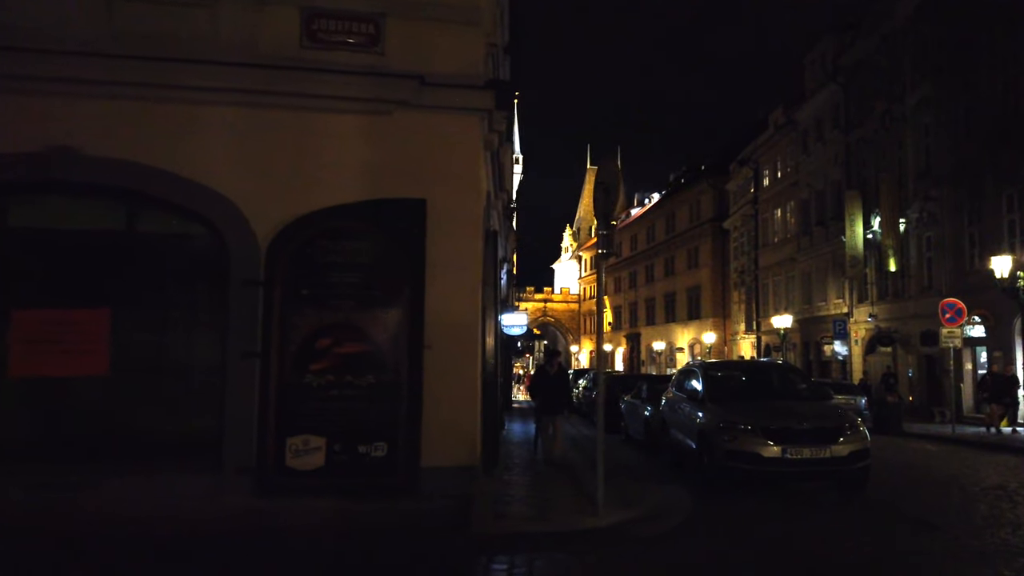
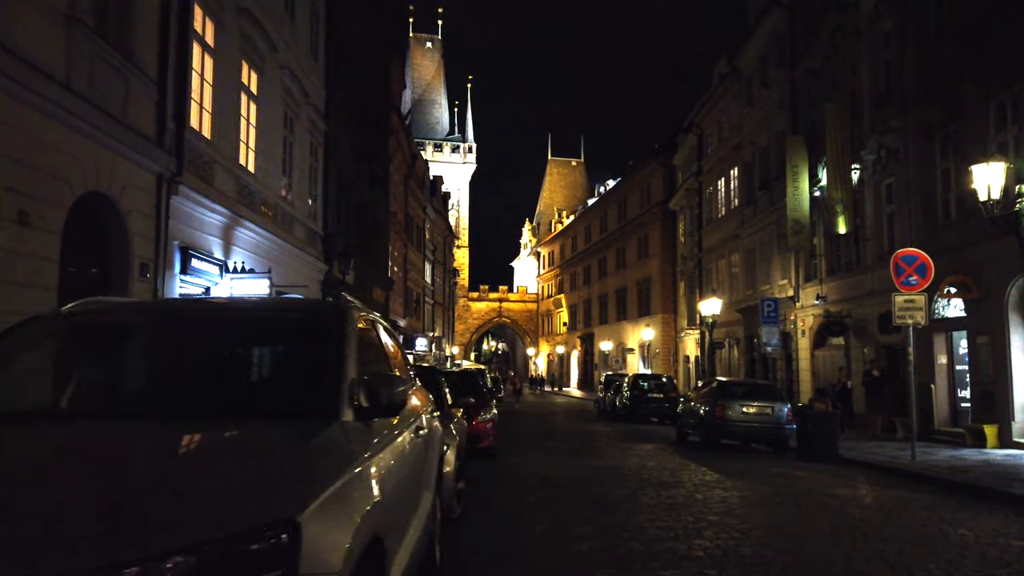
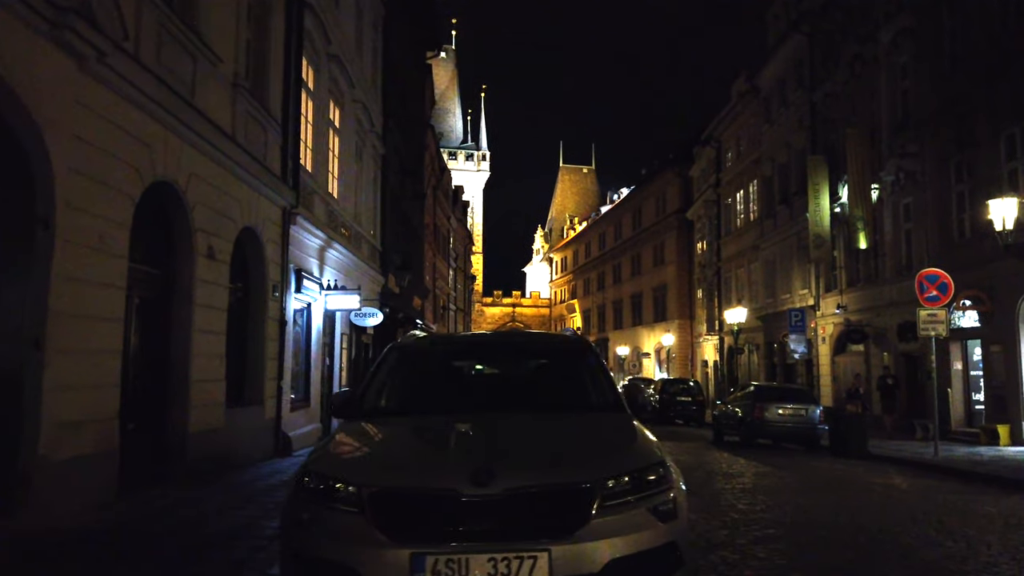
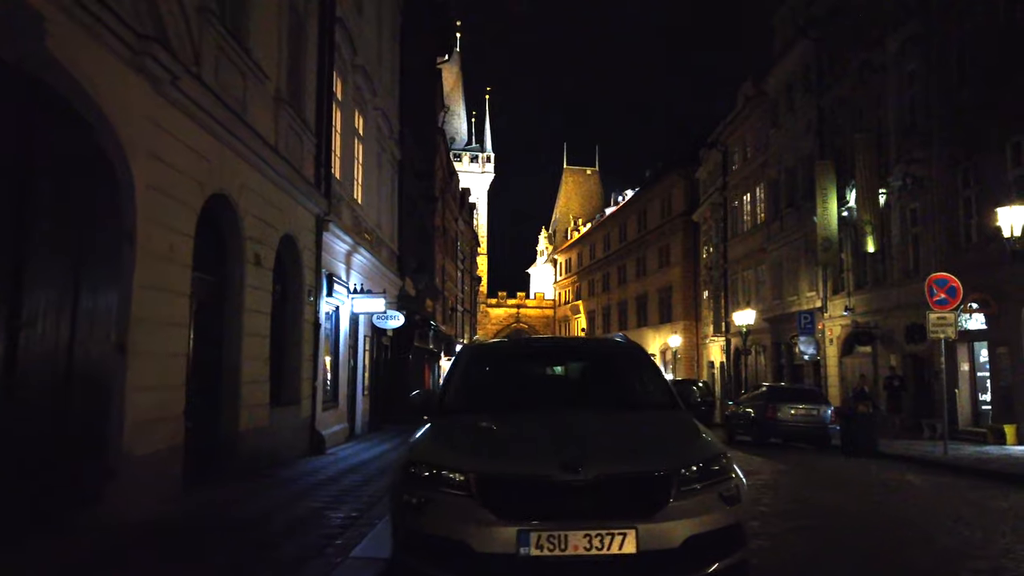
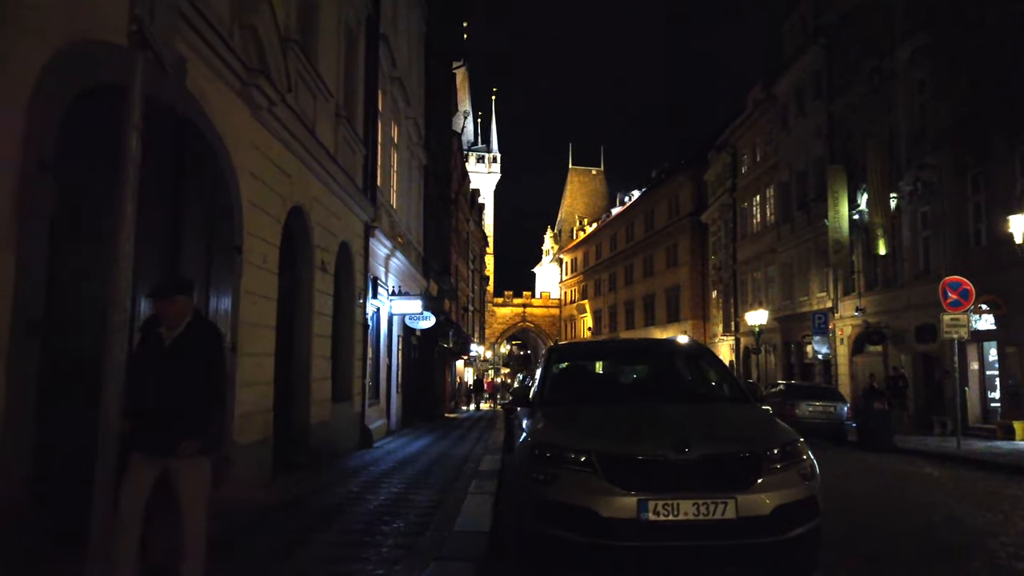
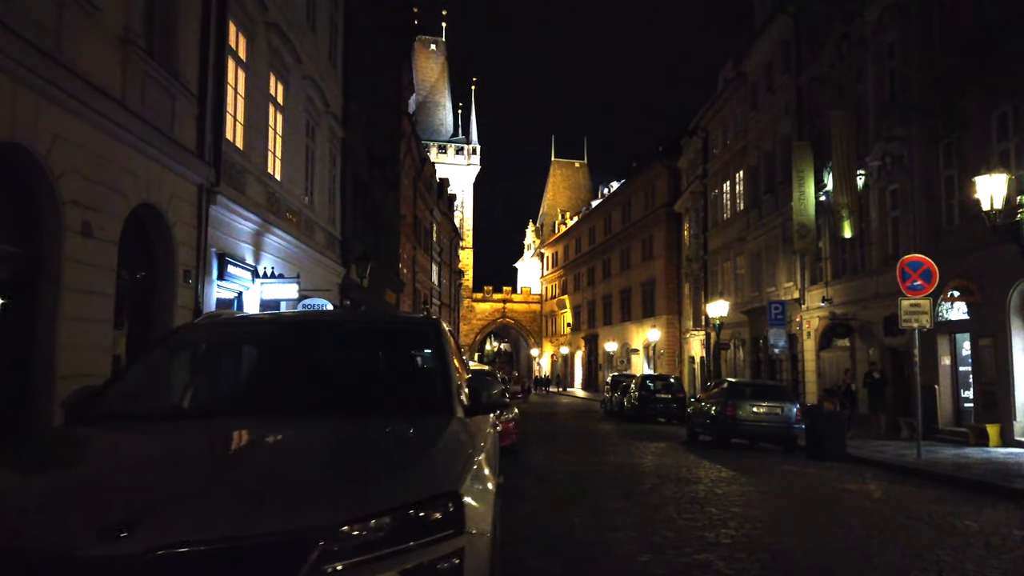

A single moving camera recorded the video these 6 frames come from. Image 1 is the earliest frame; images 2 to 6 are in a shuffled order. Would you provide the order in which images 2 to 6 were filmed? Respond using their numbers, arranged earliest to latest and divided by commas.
5, 4, 3, 6, 2
